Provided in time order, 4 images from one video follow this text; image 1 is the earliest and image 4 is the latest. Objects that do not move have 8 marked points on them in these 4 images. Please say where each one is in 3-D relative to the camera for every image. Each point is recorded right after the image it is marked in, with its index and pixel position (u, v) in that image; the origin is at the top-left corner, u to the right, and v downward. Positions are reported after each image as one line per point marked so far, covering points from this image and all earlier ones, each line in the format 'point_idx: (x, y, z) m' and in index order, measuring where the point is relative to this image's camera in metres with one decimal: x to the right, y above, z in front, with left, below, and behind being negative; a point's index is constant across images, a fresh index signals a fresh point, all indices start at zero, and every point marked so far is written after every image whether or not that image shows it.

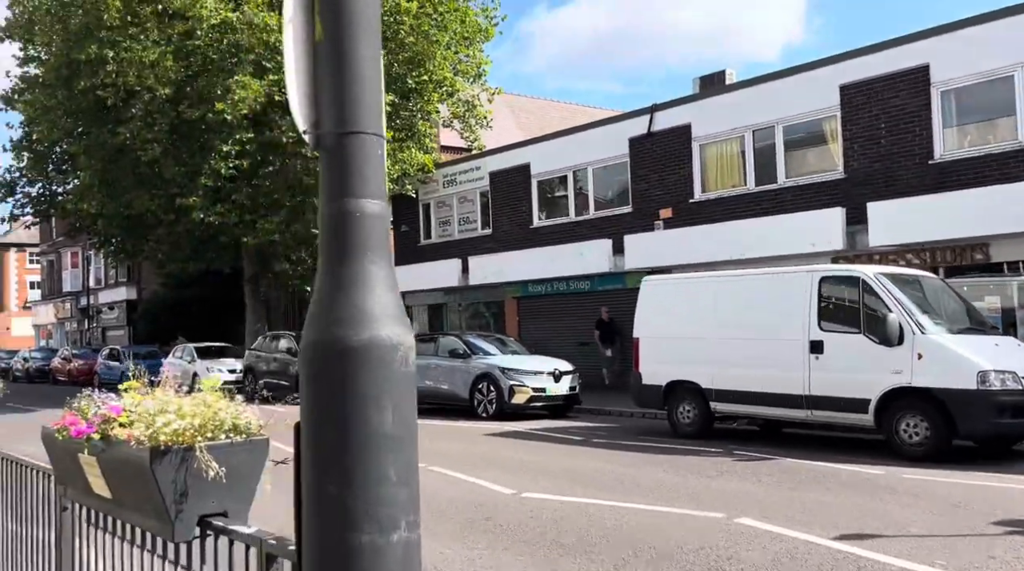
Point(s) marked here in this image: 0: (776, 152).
0: (+5.0, +2.5, +17.3) m
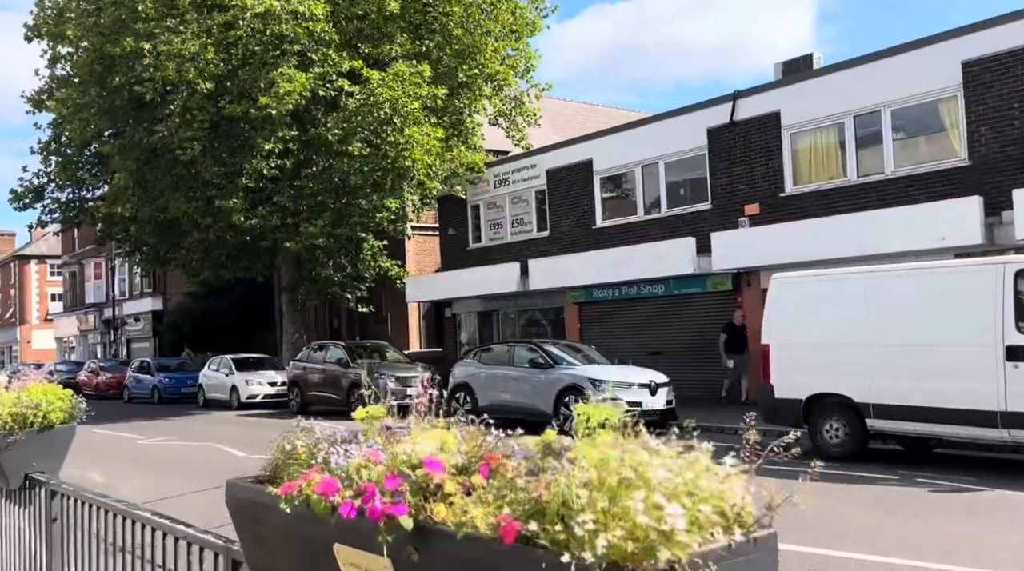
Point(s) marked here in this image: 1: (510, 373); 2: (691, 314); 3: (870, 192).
0: (+6.4, +2.5, +15.7) m
1: (0.0, -1.5, +15.3) m
2: (+3.7, -0.6, +18.7) m
3: (+6.2, +1.6, +15.9) m
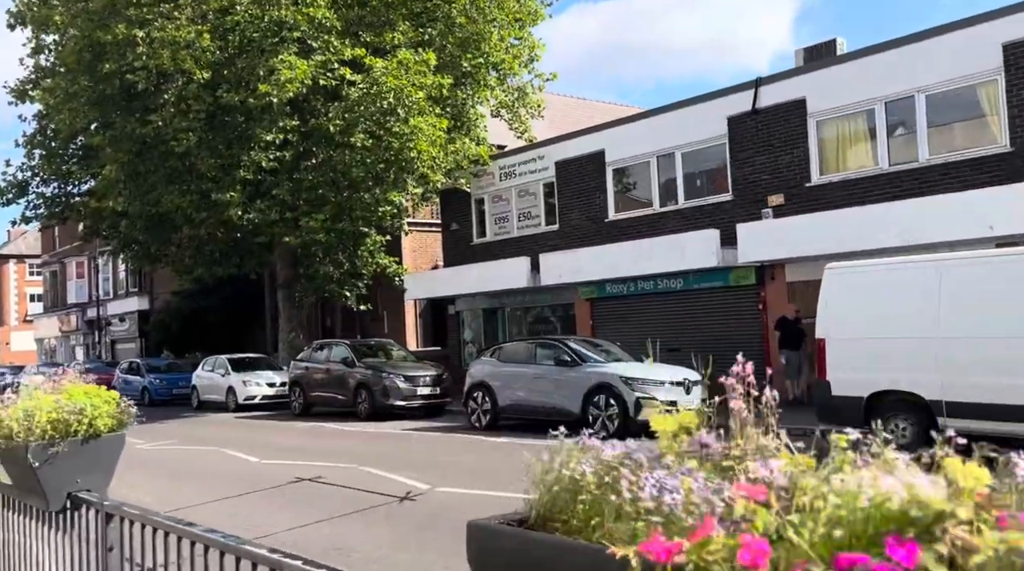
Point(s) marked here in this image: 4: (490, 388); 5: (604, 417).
0: (+6.8, +2.6, +15.2) m
1: (+0.3, -1.4, +14.5) m
2: (+3.9, -0.5, +18.1) m
3: (+6.6, +1.8, +15.3) m
4: (-0.4, -1.7, +15.3) m
5: (+1.3, -1.9, +13.1) m
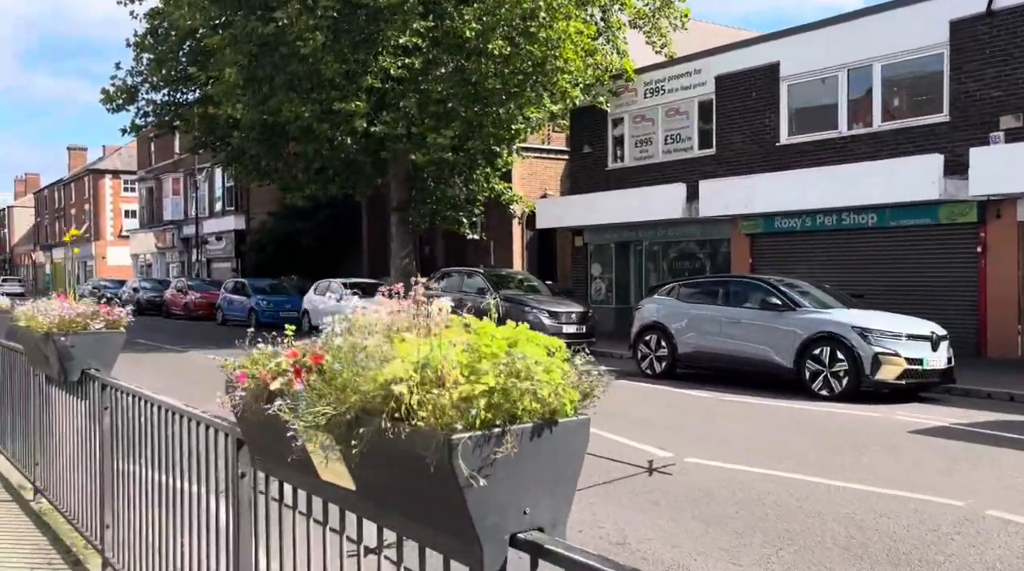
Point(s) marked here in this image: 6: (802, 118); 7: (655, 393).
0: (+9.6, +3.4, +12.3) m
1: (+2.9, -0.4, +12.5) m
2: (+6.8, +0.6, +15.6) m
3: (+9.3, +2.5, +12.6) m
4: (+2.3, -0.7, +13.3) m
5: (+3.8, -1.0, +11.0) m
6: (+5.7, +3.3, +17.8) m
7: (+1.9, -1.4, +12.0) m
